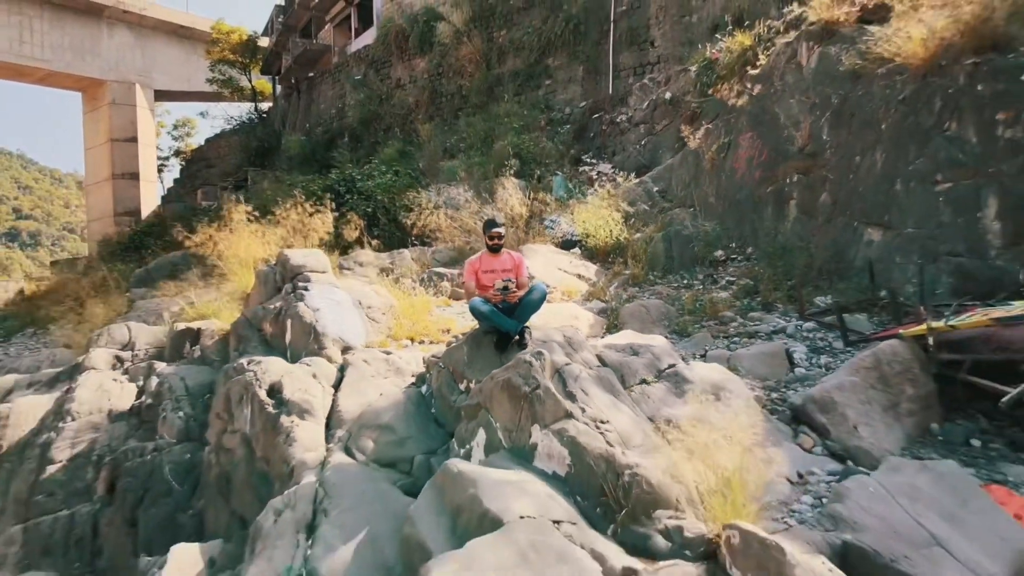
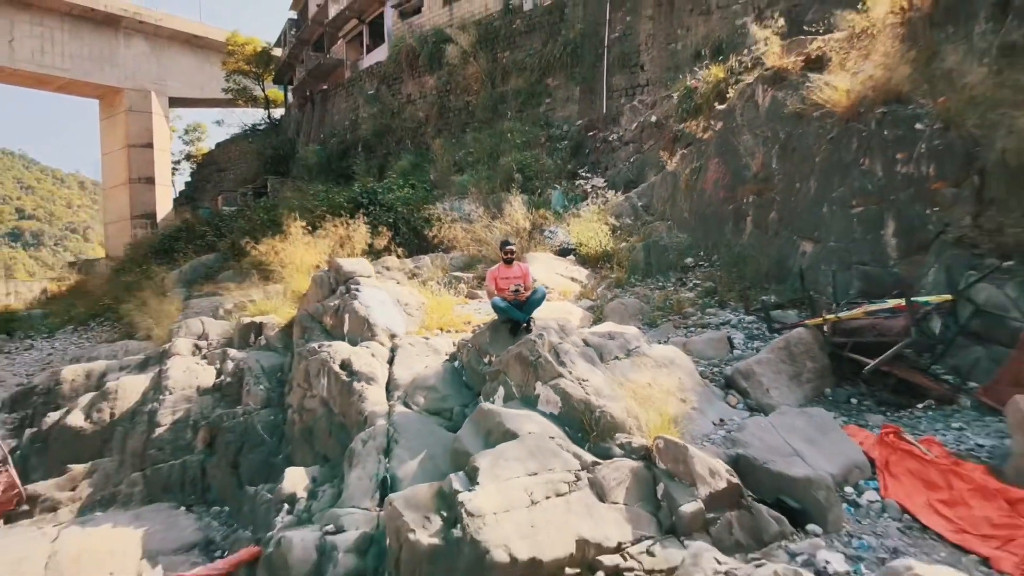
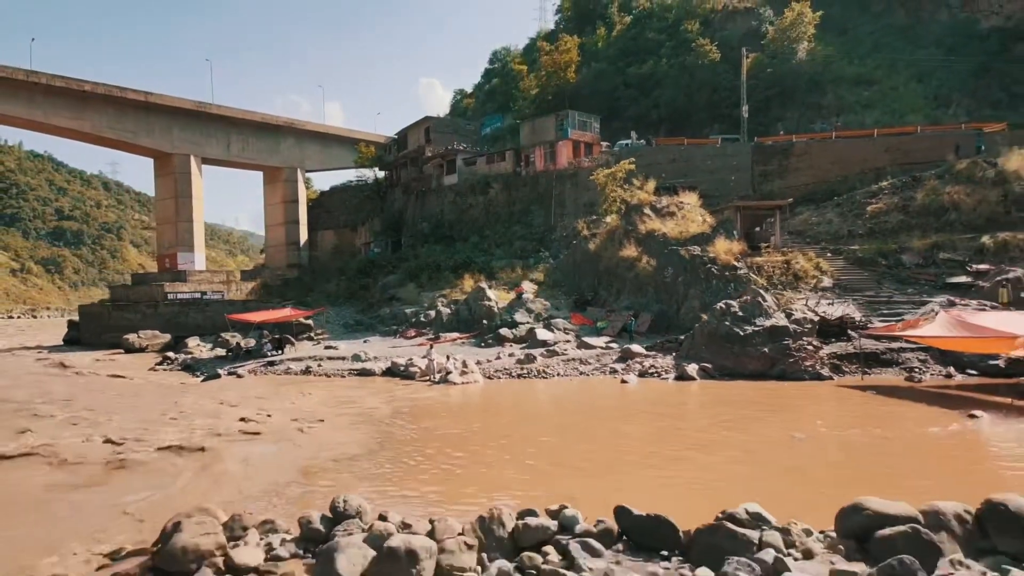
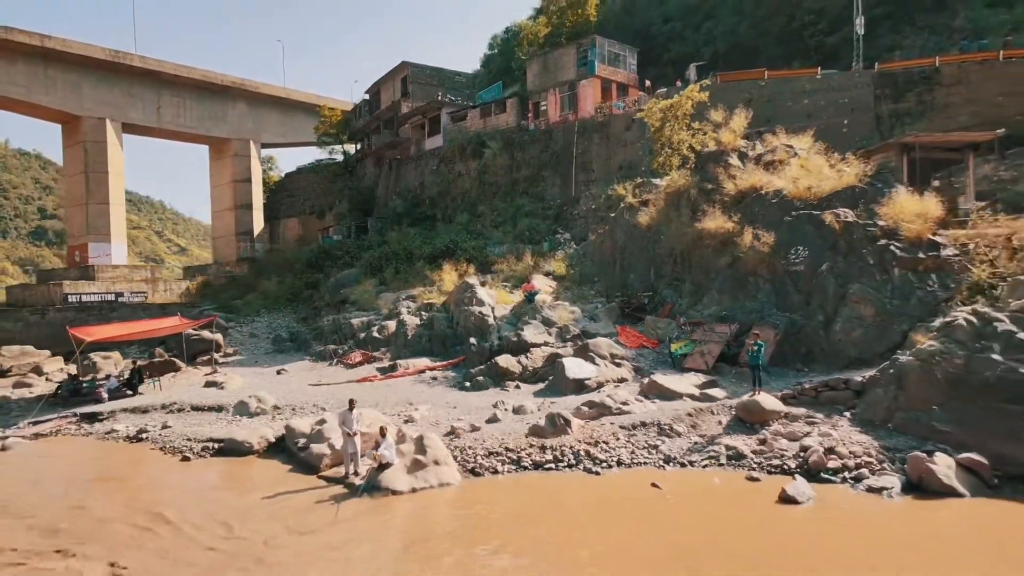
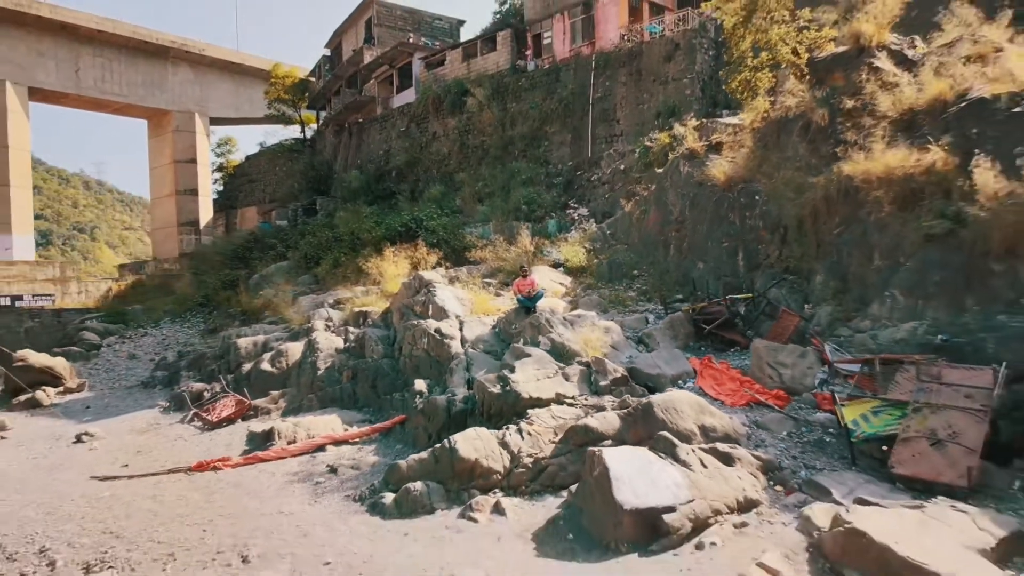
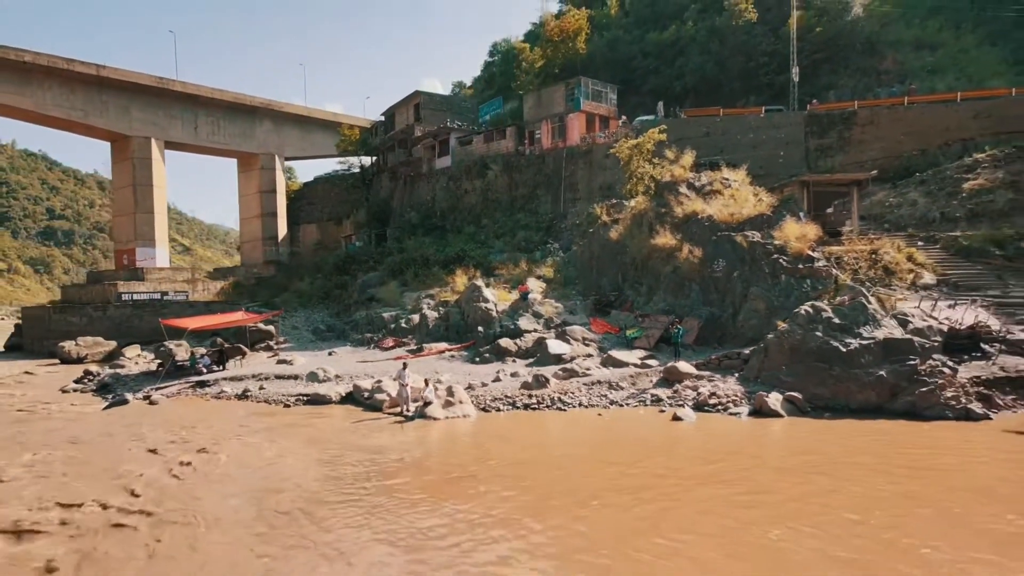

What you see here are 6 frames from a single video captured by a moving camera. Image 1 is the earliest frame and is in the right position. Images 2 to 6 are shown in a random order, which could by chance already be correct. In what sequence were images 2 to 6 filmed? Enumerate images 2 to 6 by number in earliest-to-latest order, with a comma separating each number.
2, 5, 4, 6, 3
